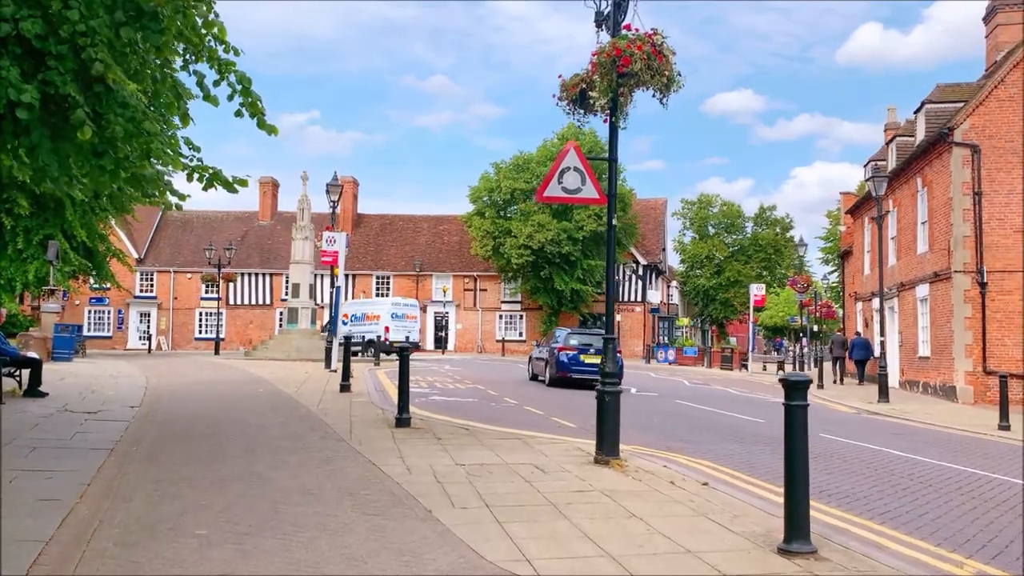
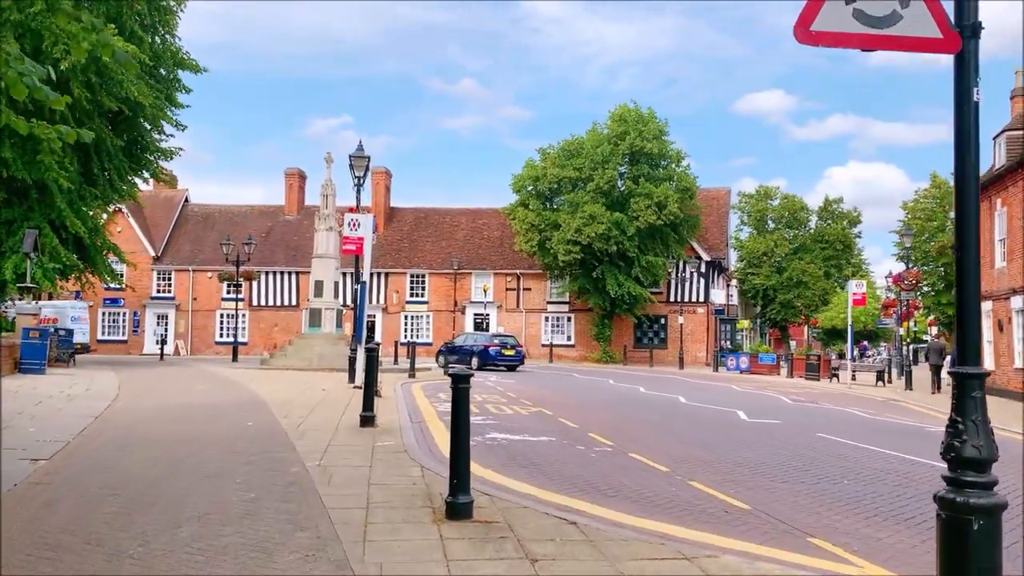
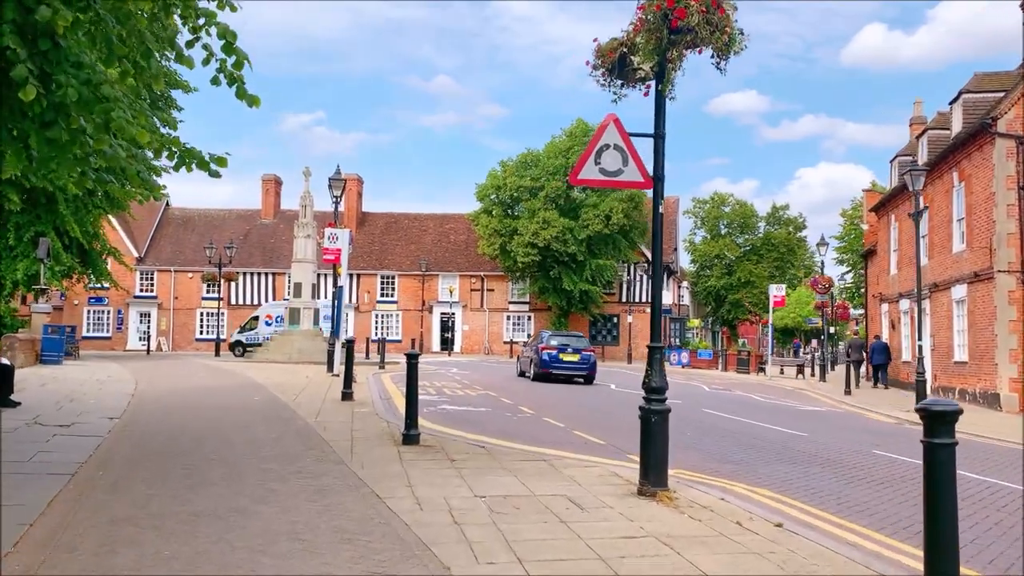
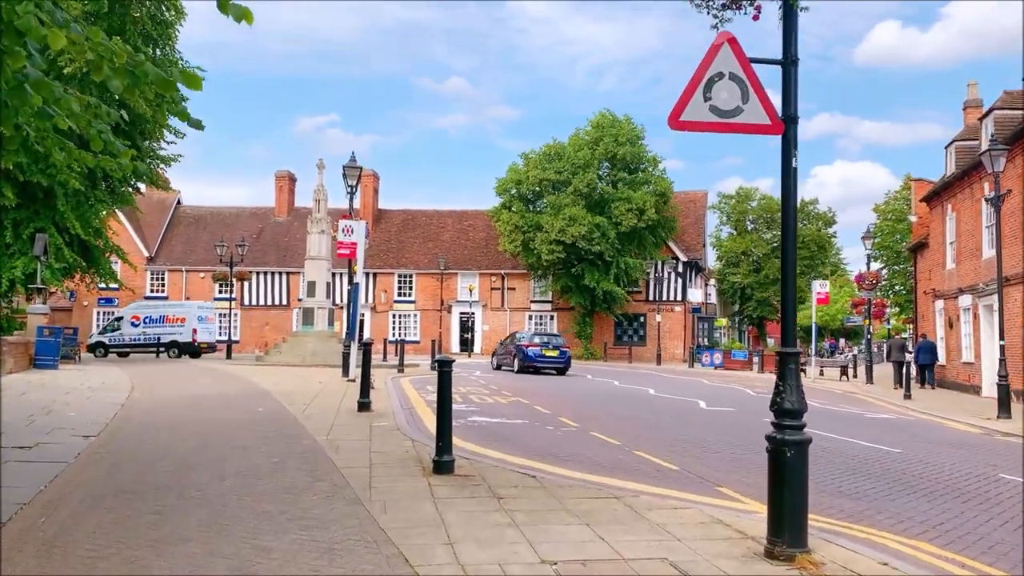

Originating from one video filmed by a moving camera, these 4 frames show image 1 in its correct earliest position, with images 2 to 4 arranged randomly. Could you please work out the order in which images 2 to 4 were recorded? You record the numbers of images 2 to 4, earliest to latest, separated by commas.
3, 4, 2
